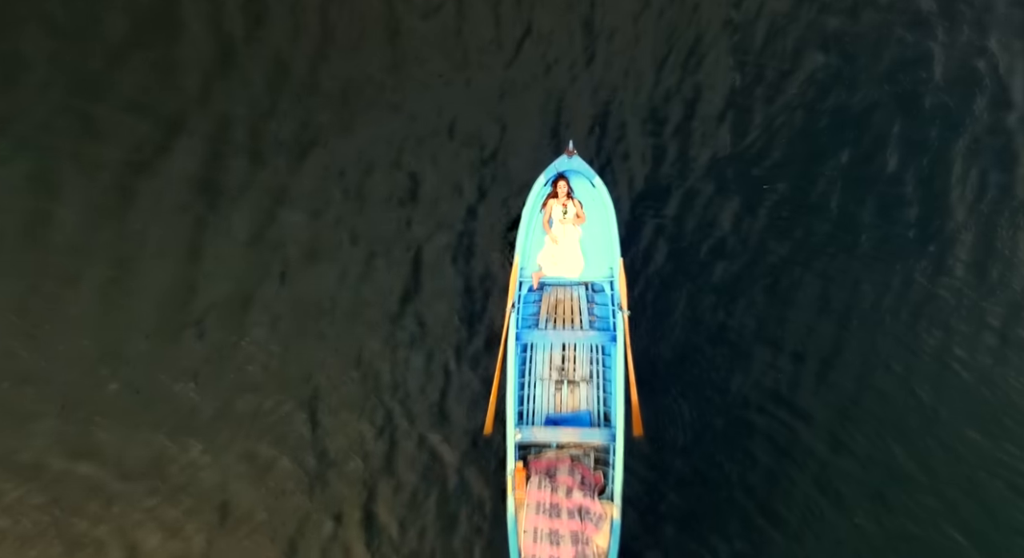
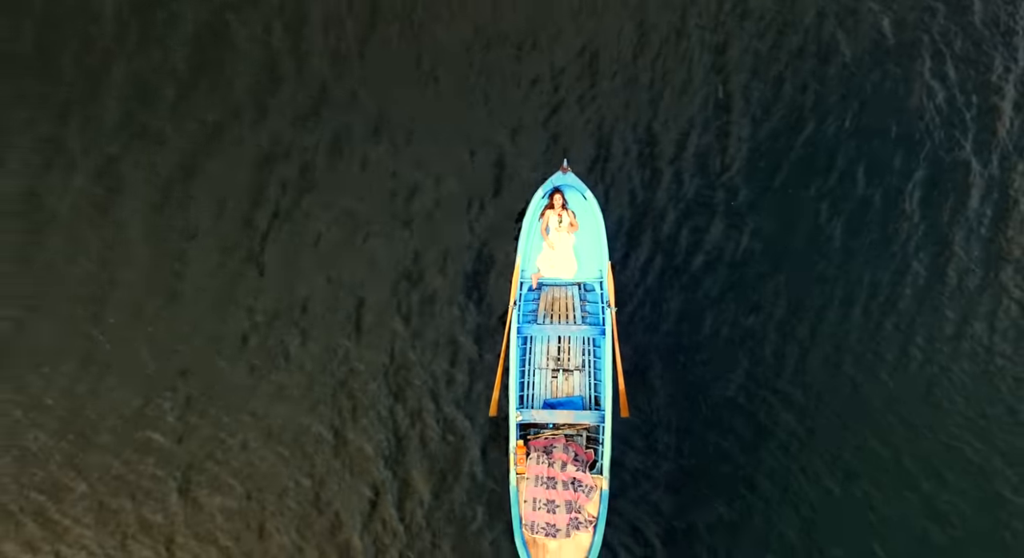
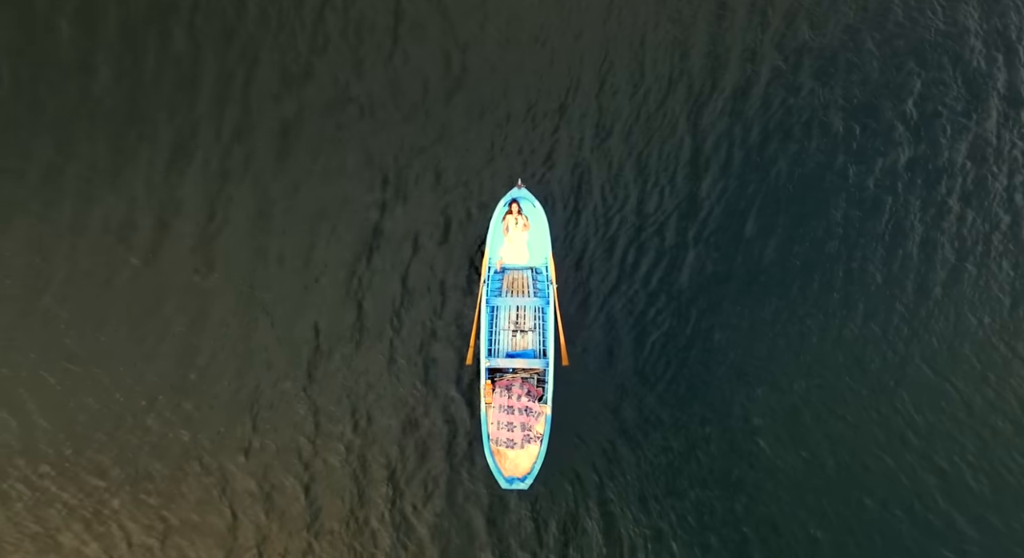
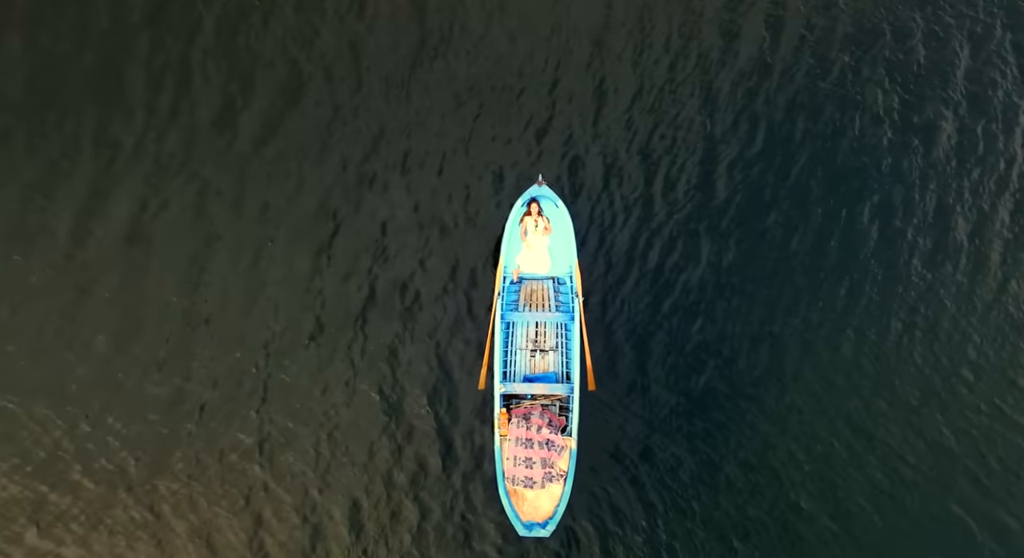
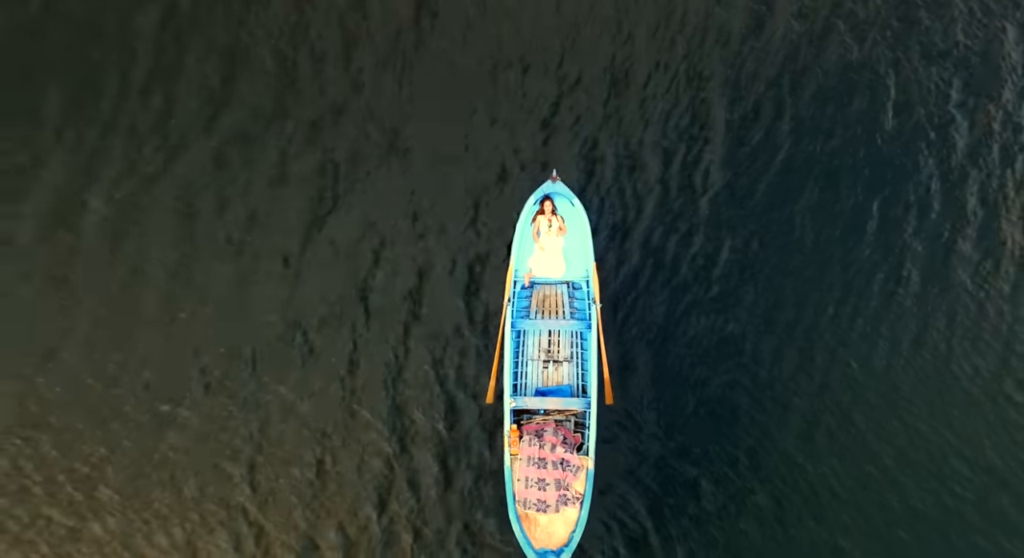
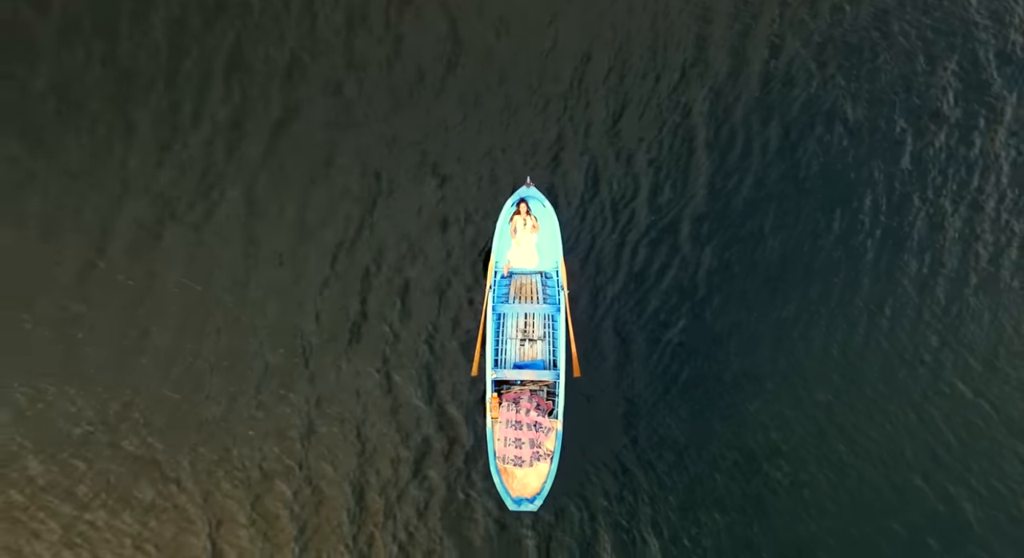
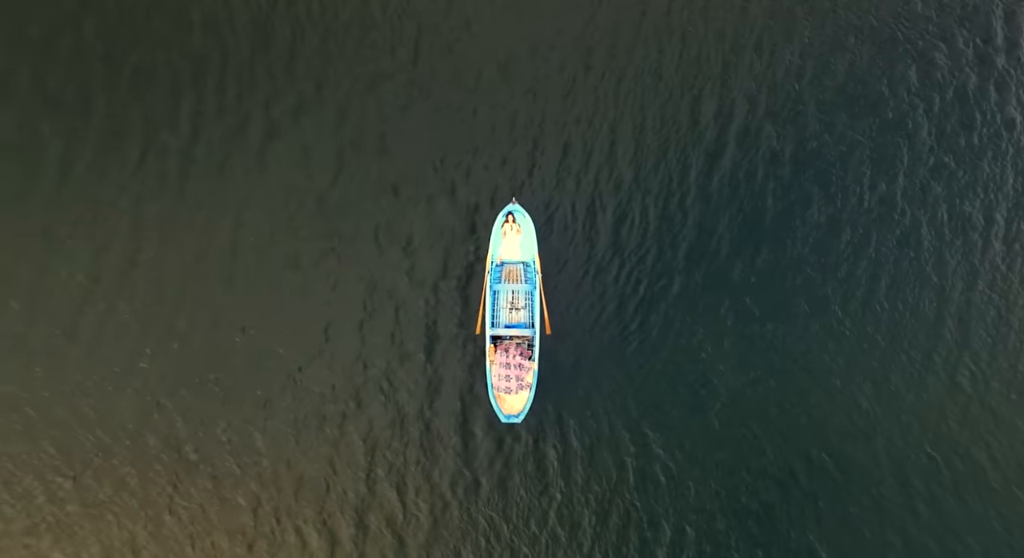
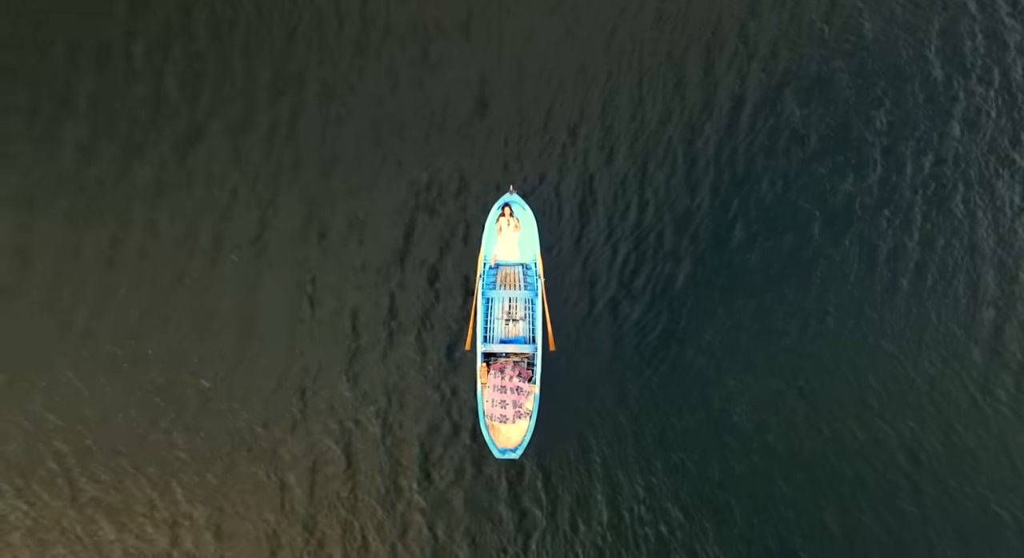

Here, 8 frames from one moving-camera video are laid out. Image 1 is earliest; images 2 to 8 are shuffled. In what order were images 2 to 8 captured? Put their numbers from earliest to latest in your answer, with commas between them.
2, 5, 4, 6, 3, 8, 7
